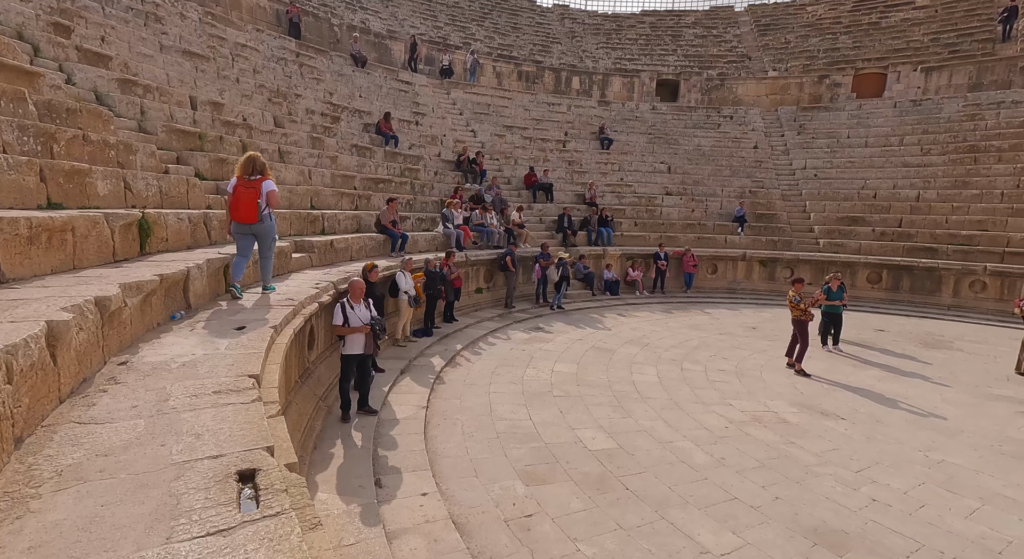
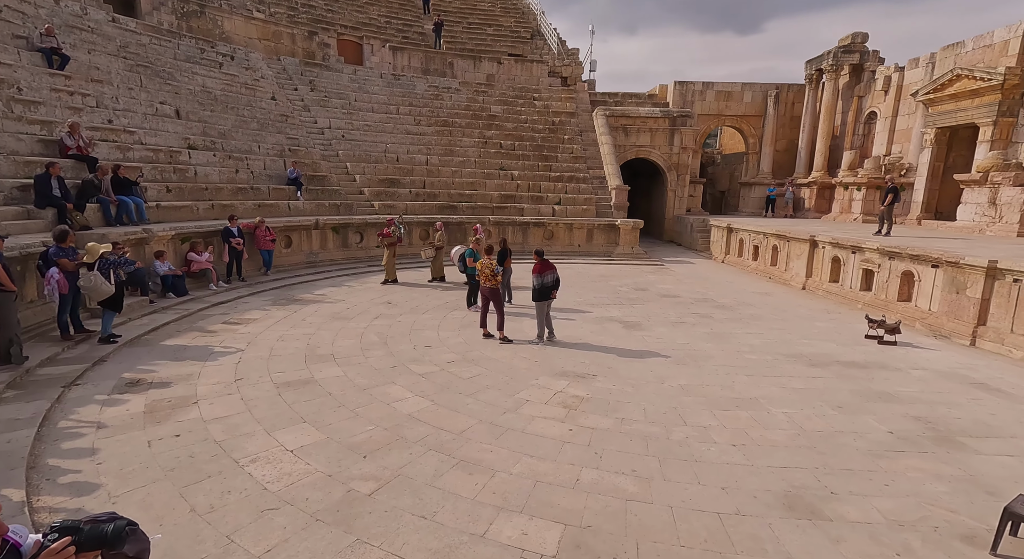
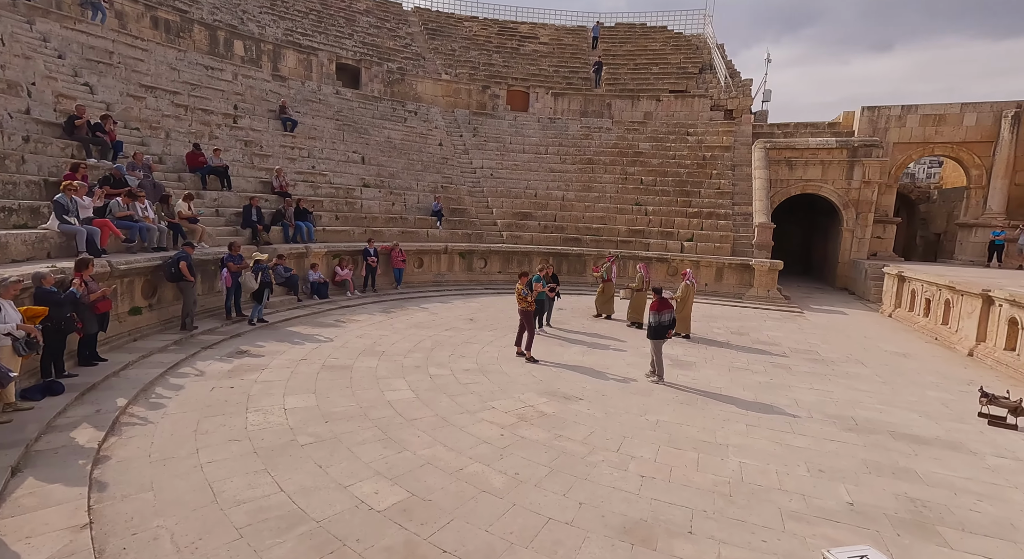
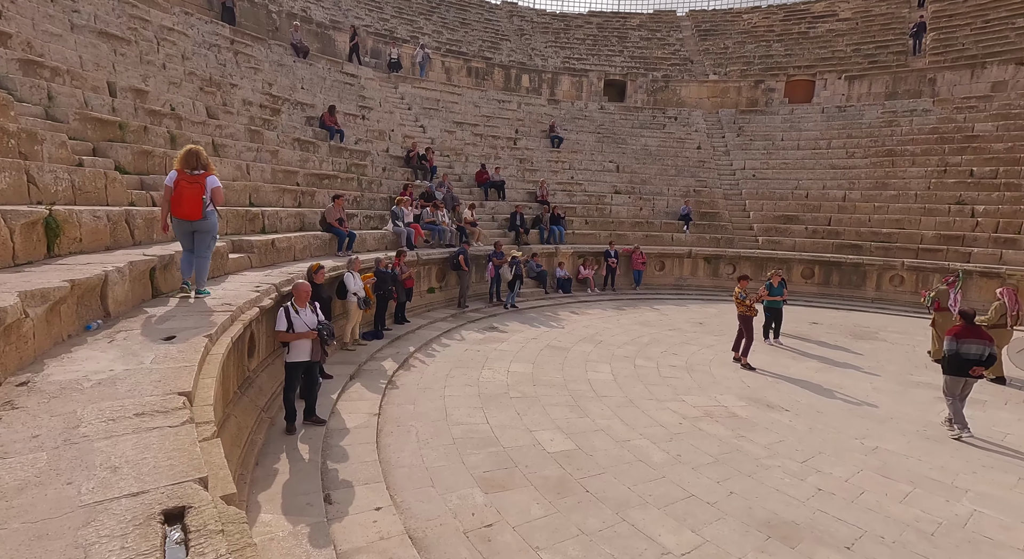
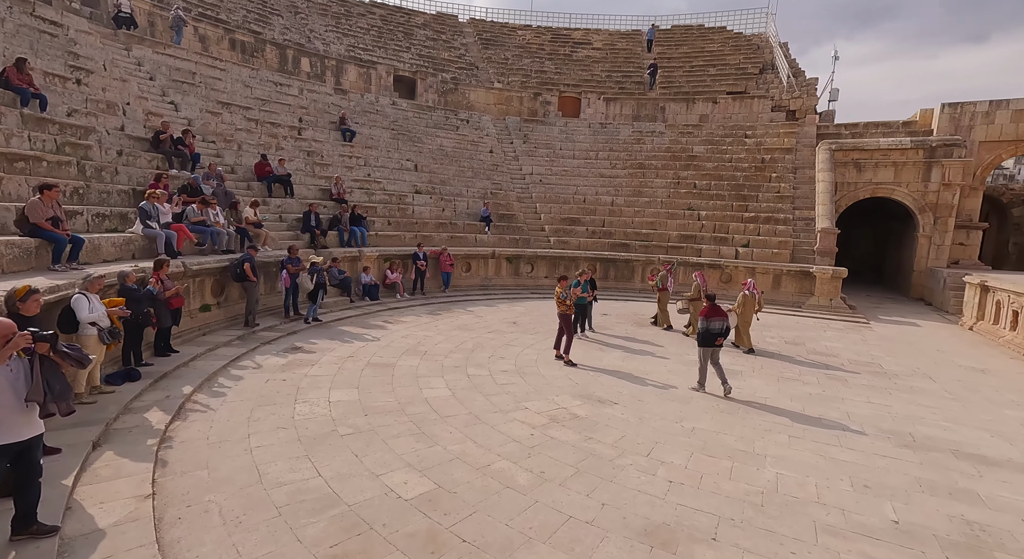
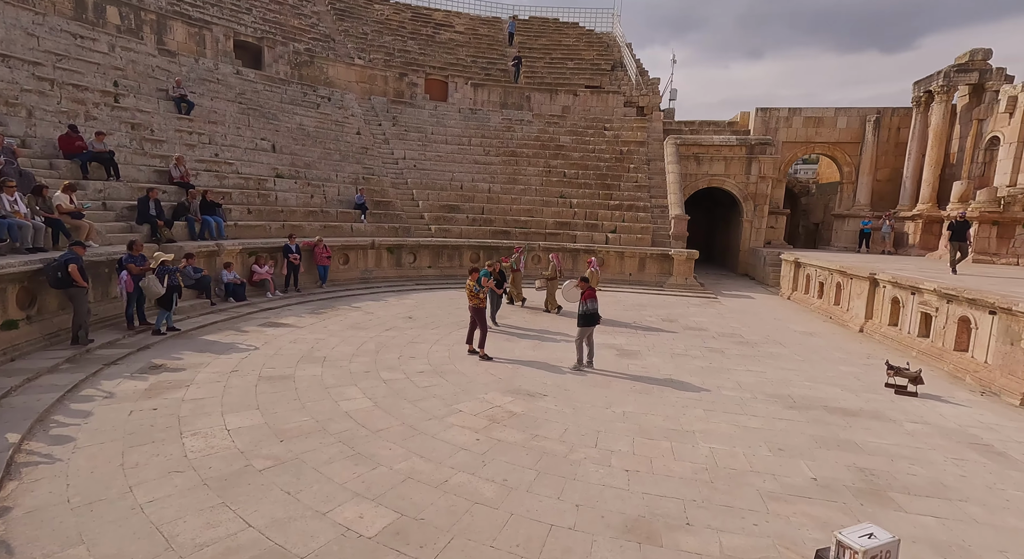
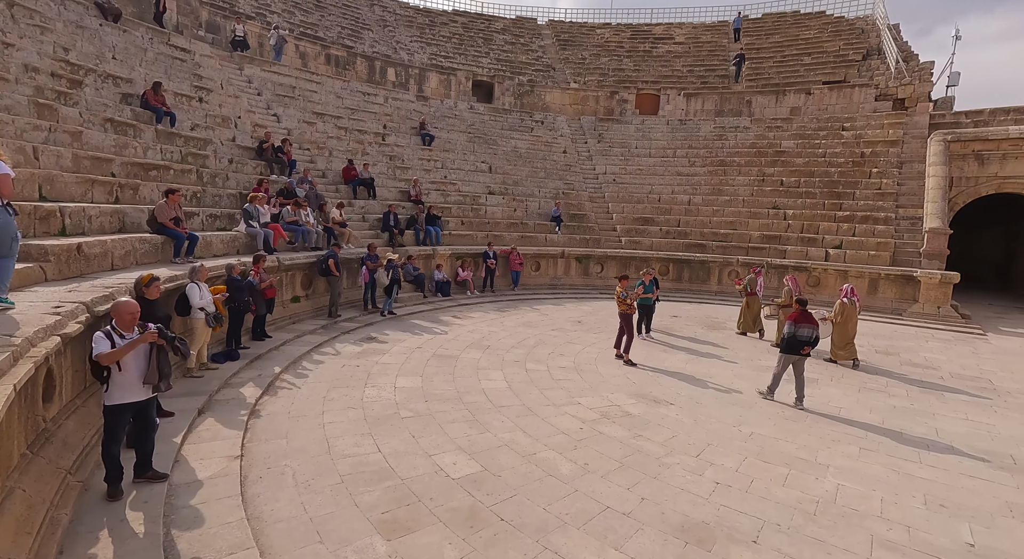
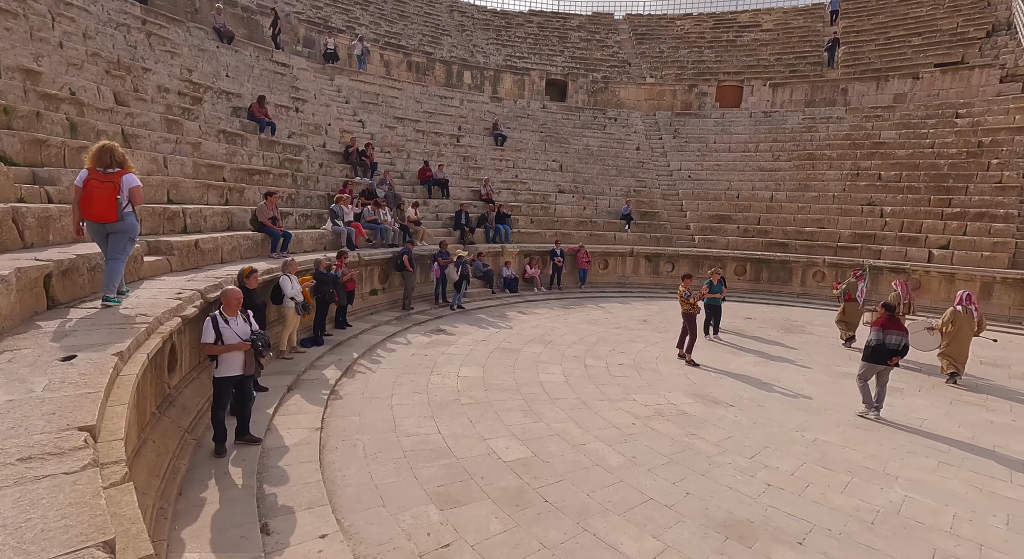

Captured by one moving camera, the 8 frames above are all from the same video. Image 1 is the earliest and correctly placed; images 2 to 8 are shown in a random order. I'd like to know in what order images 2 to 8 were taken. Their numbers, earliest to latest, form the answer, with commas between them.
4, 8, 7, 5, 3, 6, 2
